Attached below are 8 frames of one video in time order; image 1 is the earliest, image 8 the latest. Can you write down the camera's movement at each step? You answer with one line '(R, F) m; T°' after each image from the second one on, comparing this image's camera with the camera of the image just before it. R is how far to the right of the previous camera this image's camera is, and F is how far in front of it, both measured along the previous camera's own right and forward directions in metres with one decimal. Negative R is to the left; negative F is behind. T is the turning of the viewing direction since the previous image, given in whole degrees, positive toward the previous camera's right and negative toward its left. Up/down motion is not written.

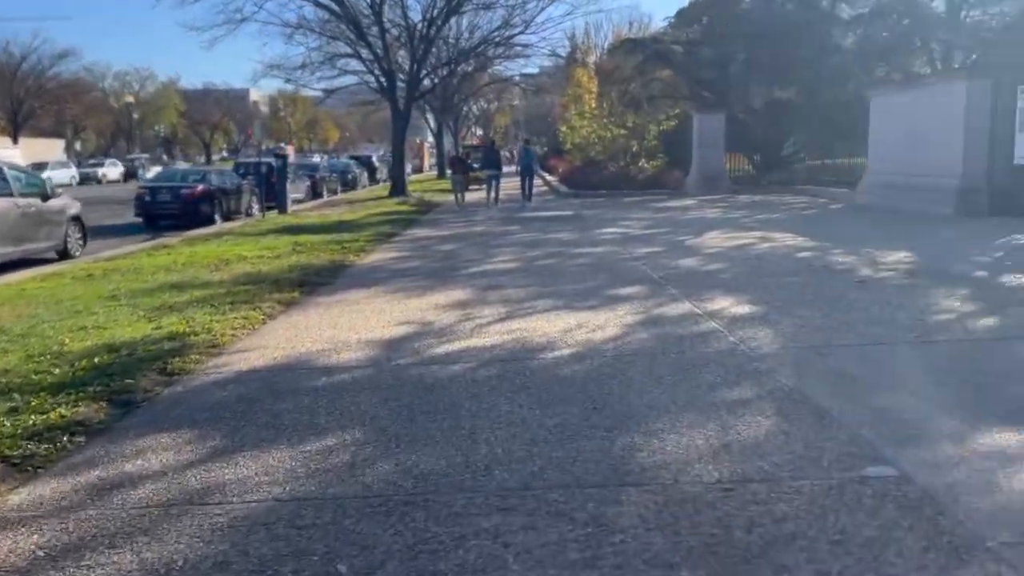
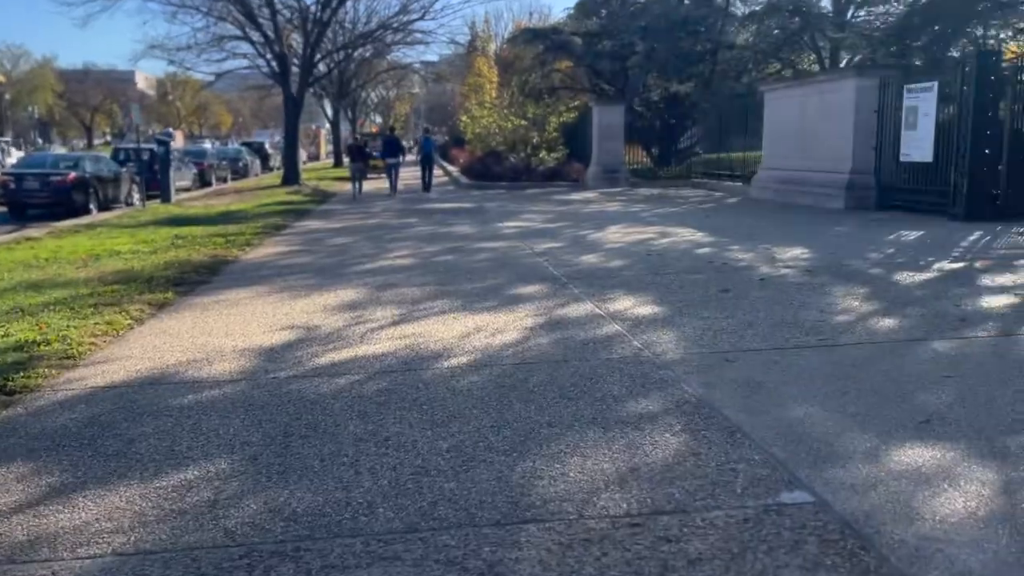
(+0.1, +0.5) m; +7°
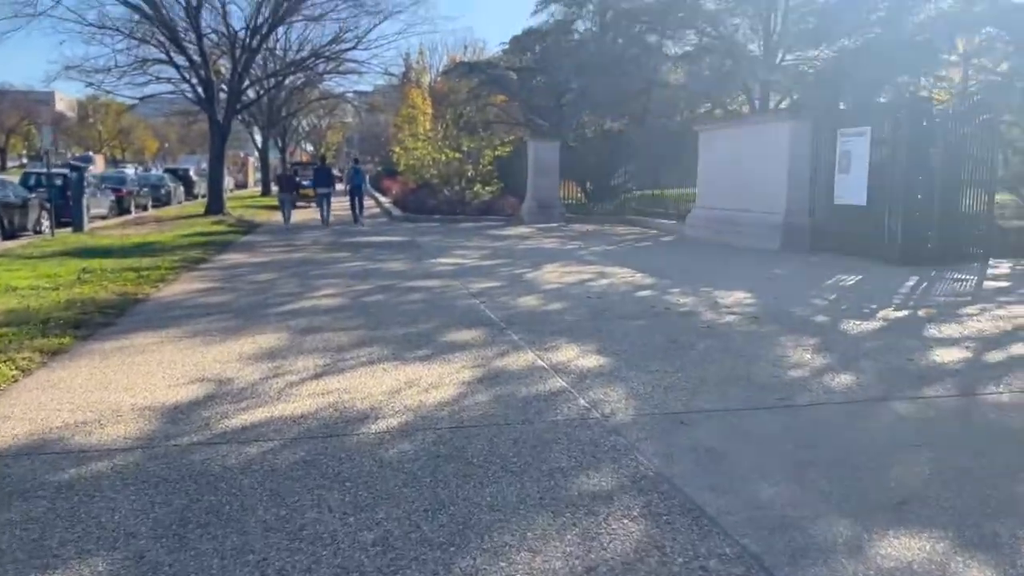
(0.0, +0.6) m; +5°
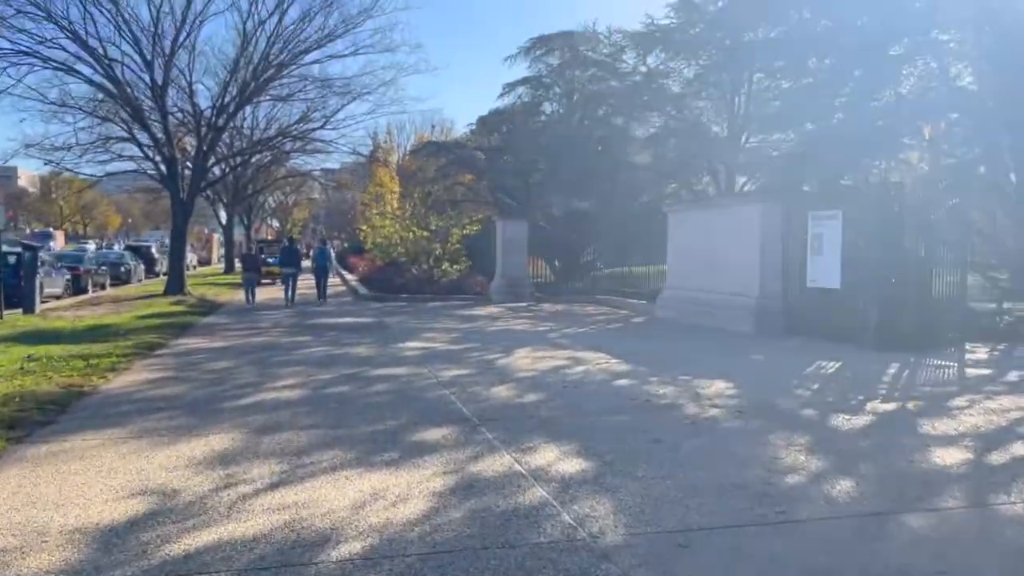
(-0.1, +0.5) m; +2°
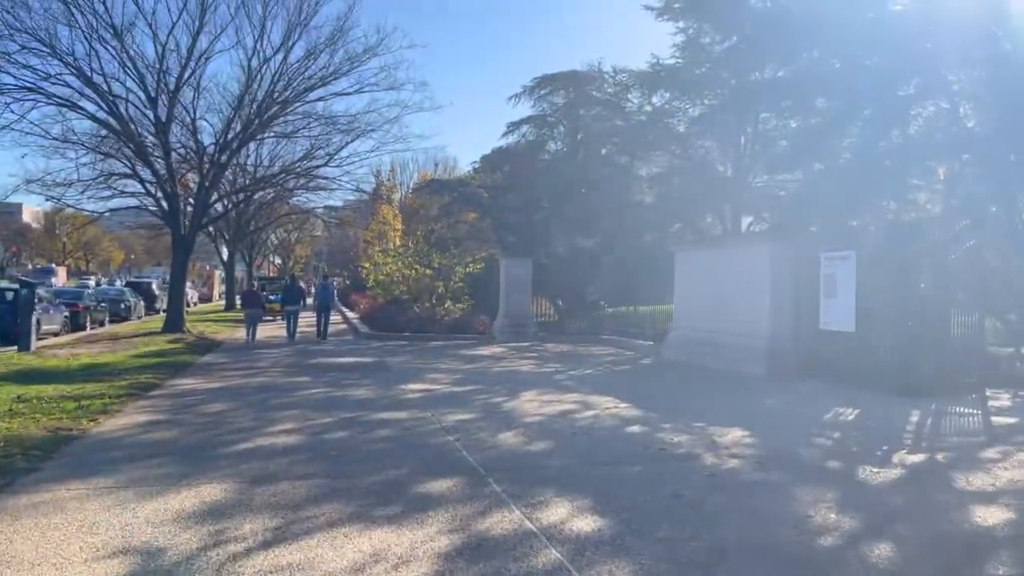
(-0.1, +0.4) m; 0°
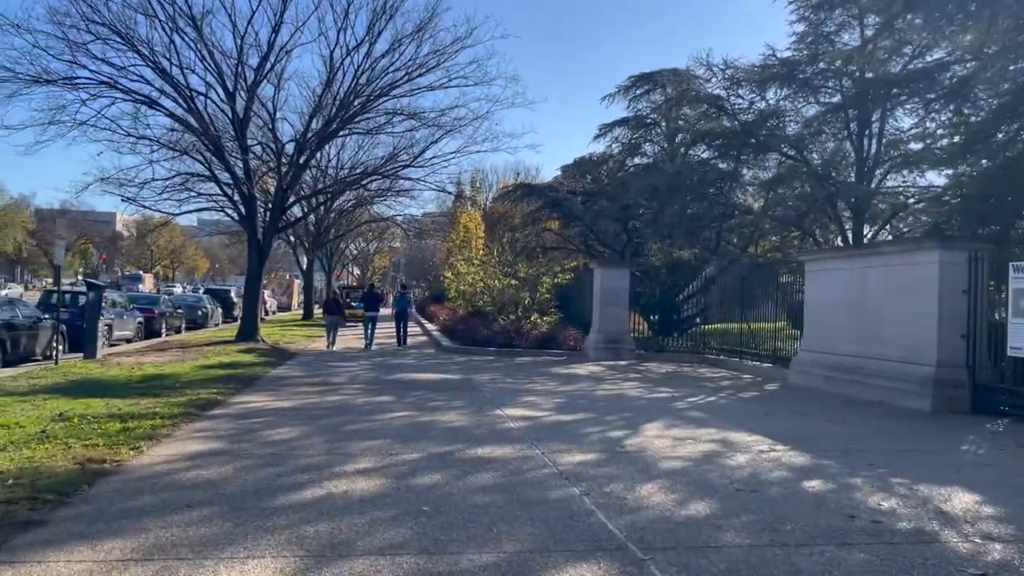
(-0.7, +2.4) m; -5°
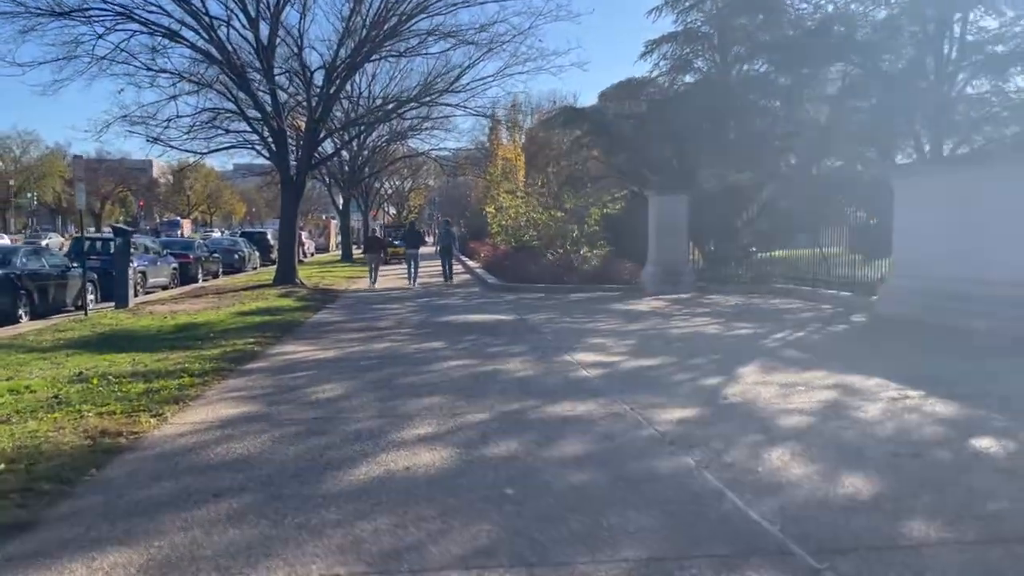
(-0.4, +1.6) m; -3°
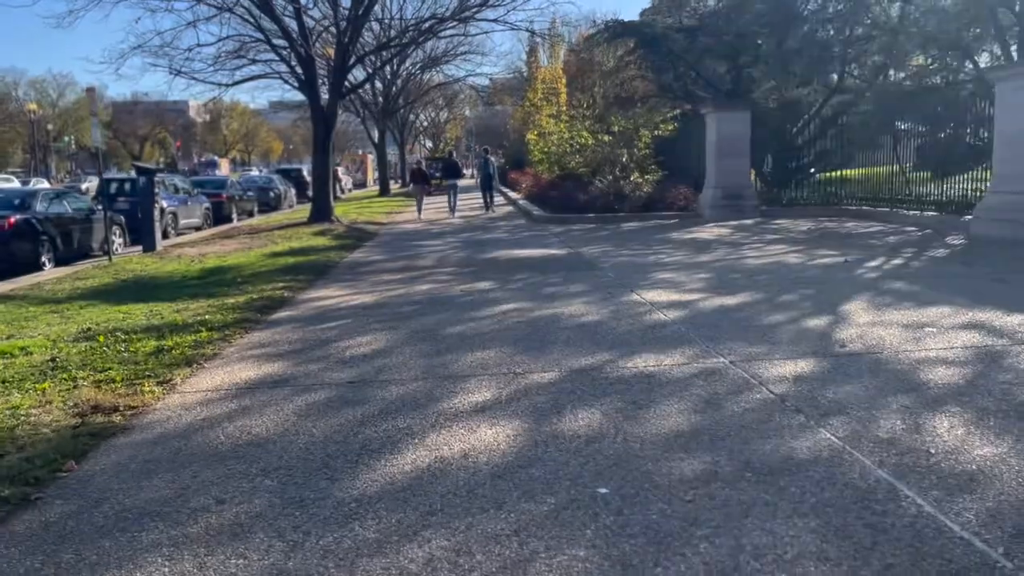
(-0.2, +1.5) m; -3°
